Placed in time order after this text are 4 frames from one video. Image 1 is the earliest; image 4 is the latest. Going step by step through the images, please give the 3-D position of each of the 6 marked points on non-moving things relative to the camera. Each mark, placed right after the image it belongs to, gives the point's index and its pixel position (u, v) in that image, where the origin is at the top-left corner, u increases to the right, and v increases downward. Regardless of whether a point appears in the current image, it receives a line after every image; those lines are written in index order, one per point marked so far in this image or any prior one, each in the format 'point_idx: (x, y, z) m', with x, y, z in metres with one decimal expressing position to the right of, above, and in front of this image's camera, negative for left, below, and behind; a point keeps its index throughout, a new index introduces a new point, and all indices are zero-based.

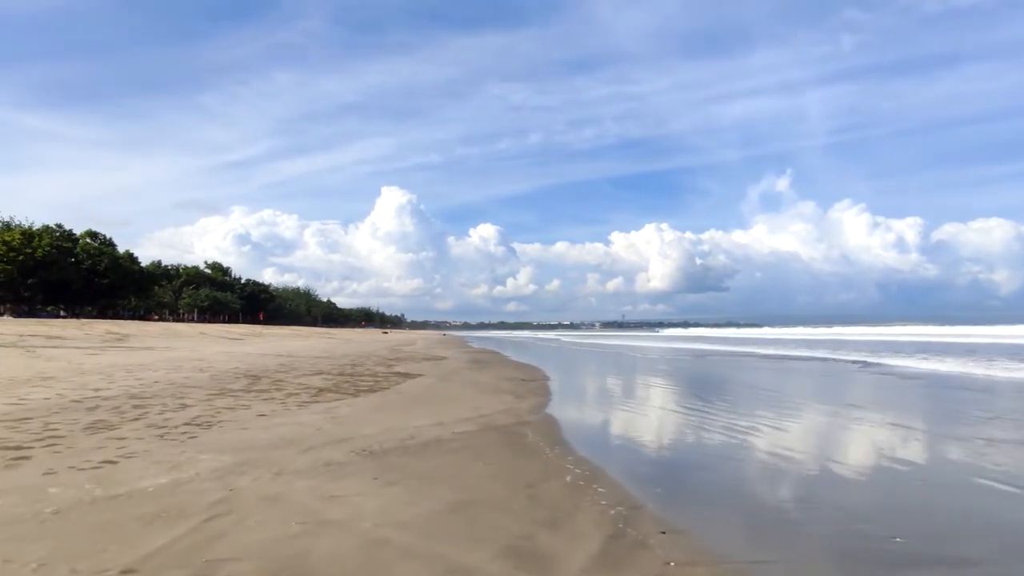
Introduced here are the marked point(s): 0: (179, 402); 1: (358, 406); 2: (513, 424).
0: (-4.7, -1.6, +9.2) m
1: (-2.3, -1.8, +9.7) m
2: (0.0, -1.8, +8.4) m
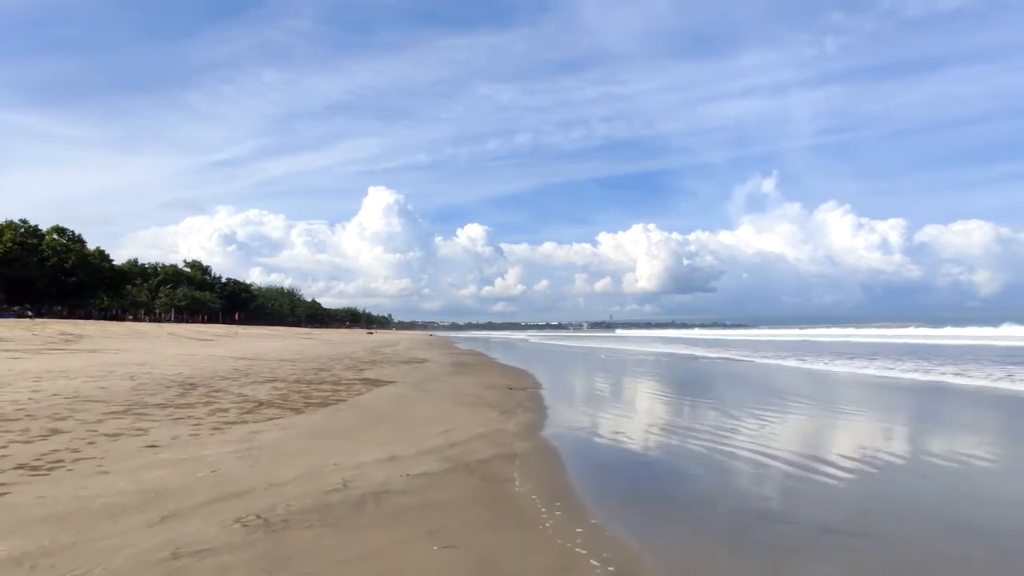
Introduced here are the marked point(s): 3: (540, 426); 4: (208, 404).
0: (-4.9, -1.5, +7.0) m
1: (-2.5, -1.6, +7.5) m
2: (-0.2, -1.6, +6.3) m
3: (+0.4, -1.9, +8.9) m
4: (-4.4, -1.7, +9.6) m
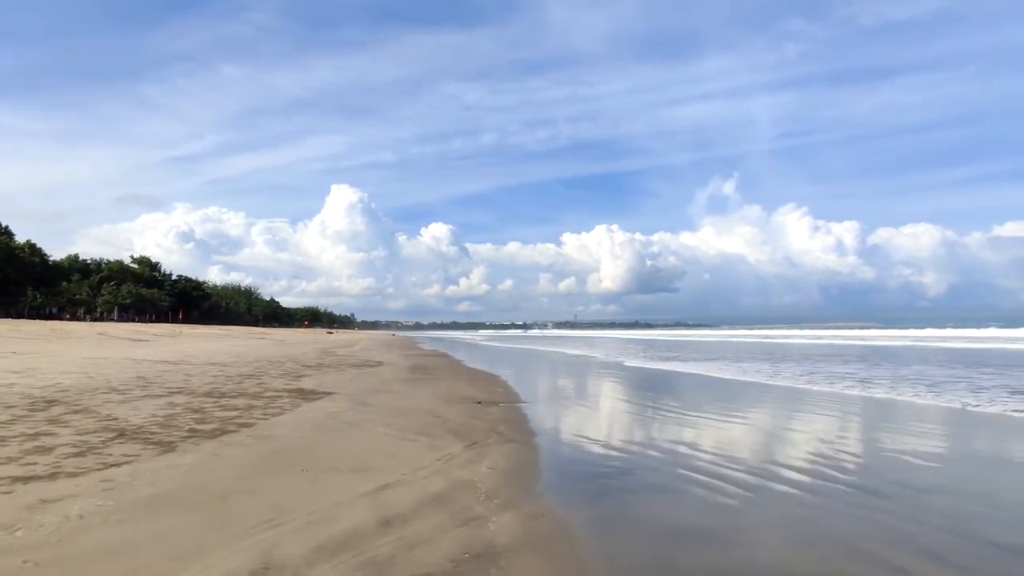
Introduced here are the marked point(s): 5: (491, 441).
0: (-5.0, -1.2, +3.9) m
1: (-2.6, -1.4, +4.5) m
2: (-0.3, -1.4, +3.5) m
3: (+0.1, -1.7, +6.1) m
4: (-4.7, -1.5, +6.5) m
5: (-0.2, -1.7, +7.1) m
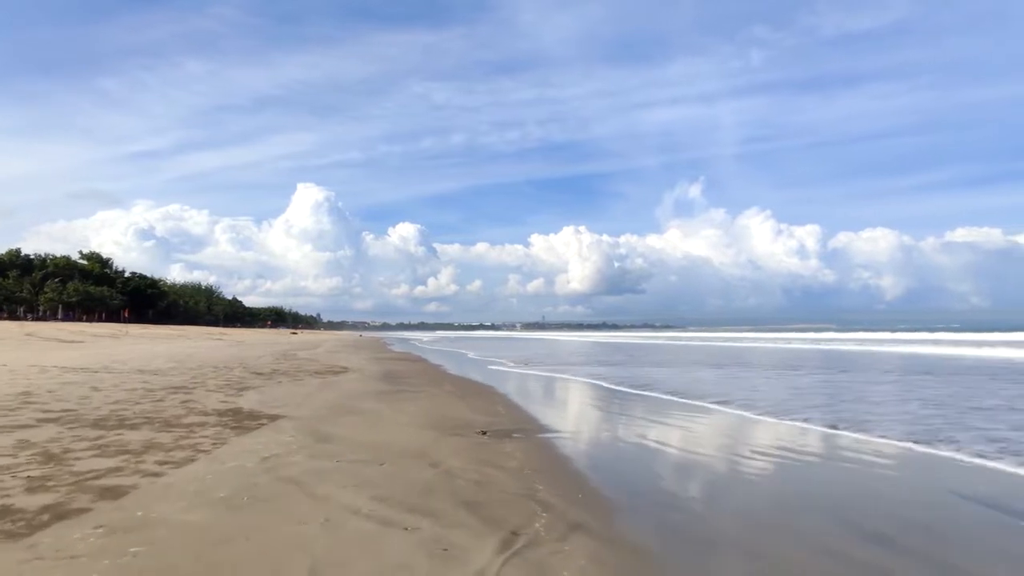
0: (-4.5, -1.0, +0.6) m
1: (-2.1, -1.2, +1.3) m
2: (+0.3, -1.2, +0.4) m
3: (+0.6, -1.5, +3.0) m
4: (-4.3, -1.3, +3.2) m
5: (+0.2, -1.5, +4.0) m
